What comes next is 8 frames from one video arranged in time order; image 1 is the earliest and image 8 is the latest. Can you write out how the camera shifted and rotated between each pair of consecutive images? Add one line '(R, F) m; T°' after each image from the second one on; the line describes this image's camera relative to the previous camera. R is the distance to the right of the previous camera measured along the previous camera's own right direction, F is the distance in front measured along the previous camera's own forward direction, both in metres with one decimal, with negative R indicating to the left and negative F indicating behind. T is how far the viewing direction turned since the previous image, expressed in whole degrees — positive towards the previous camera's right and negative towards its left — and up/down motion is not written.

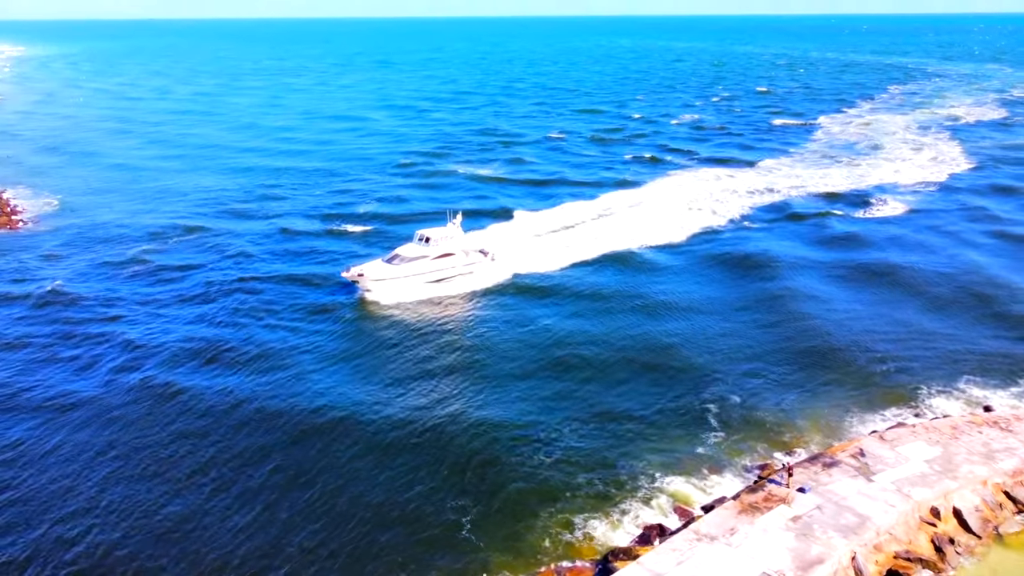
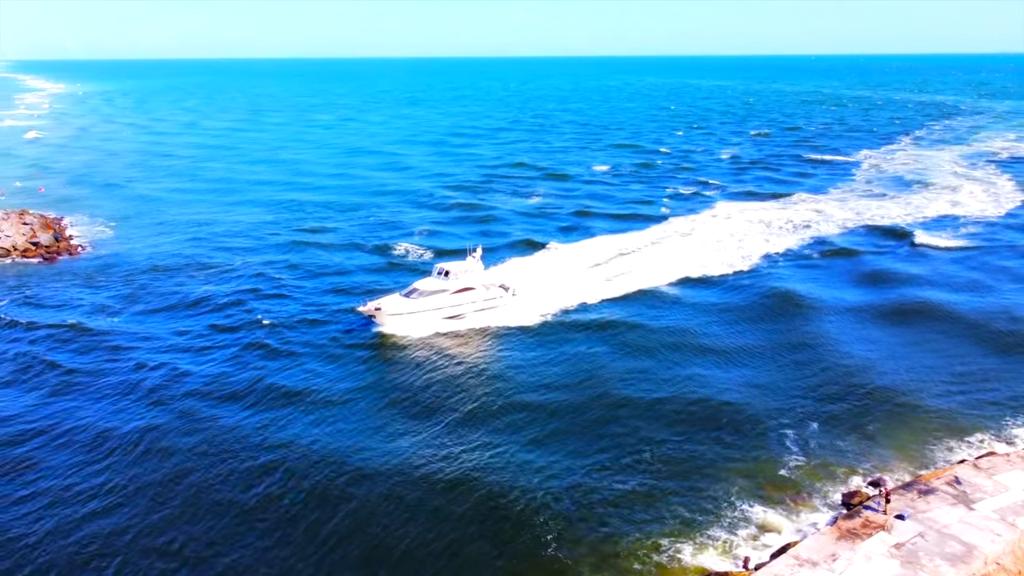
(-1.7, -0.1) m; -2°
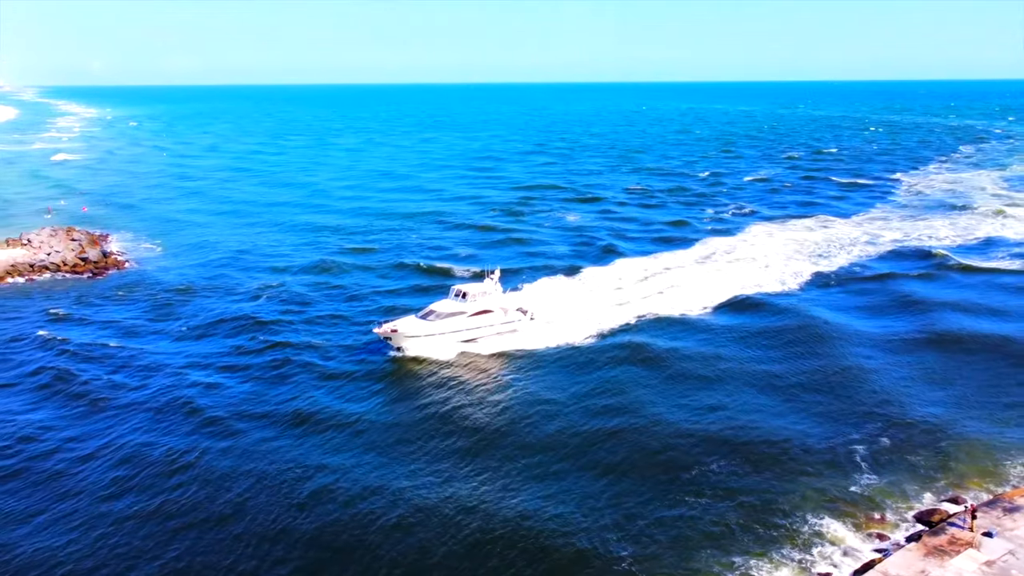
(-1.5, -0.1) m; -1°
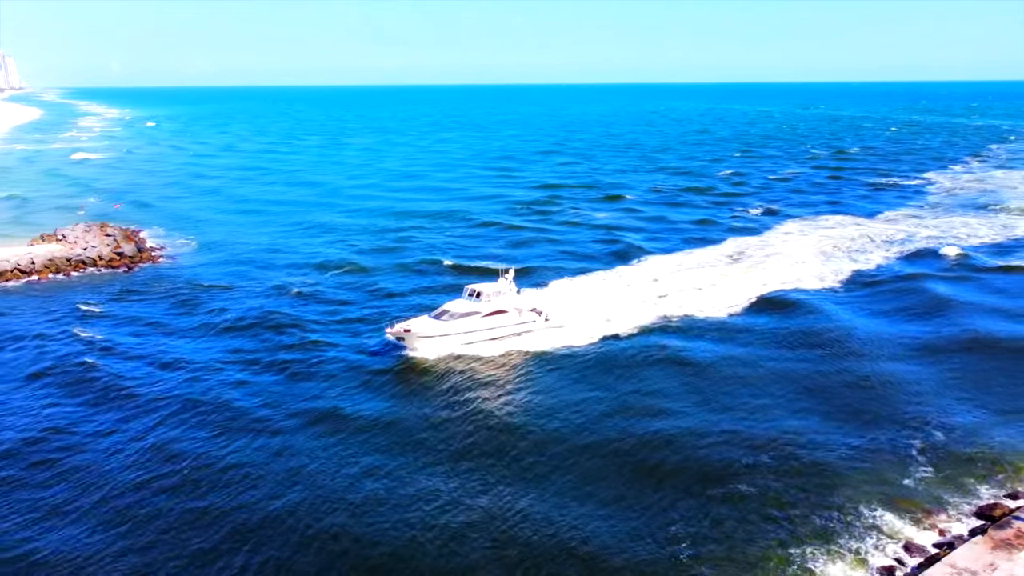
(-1.2, -0.1) m; -1°
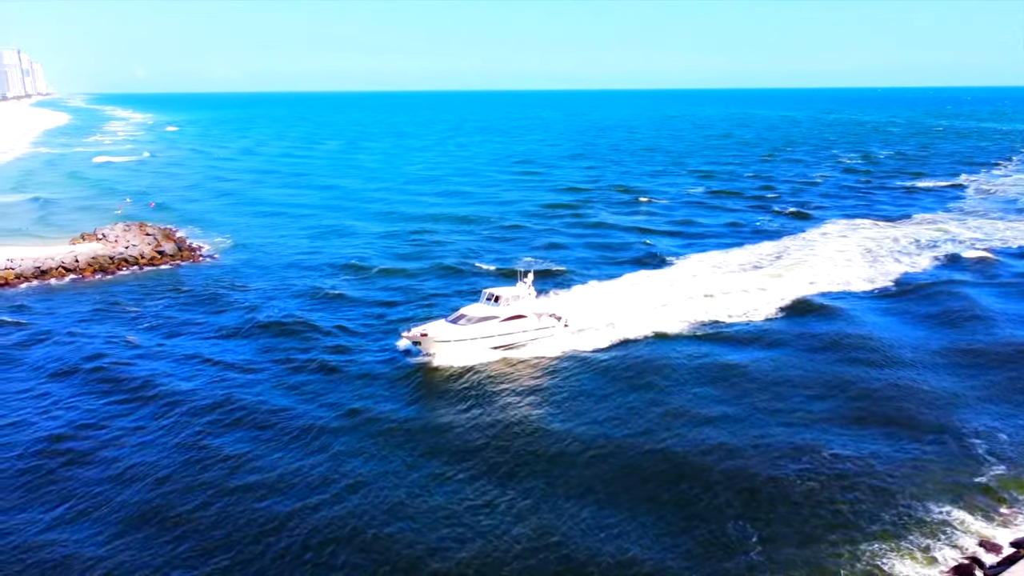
(-1.4, -0.1) m; -1°
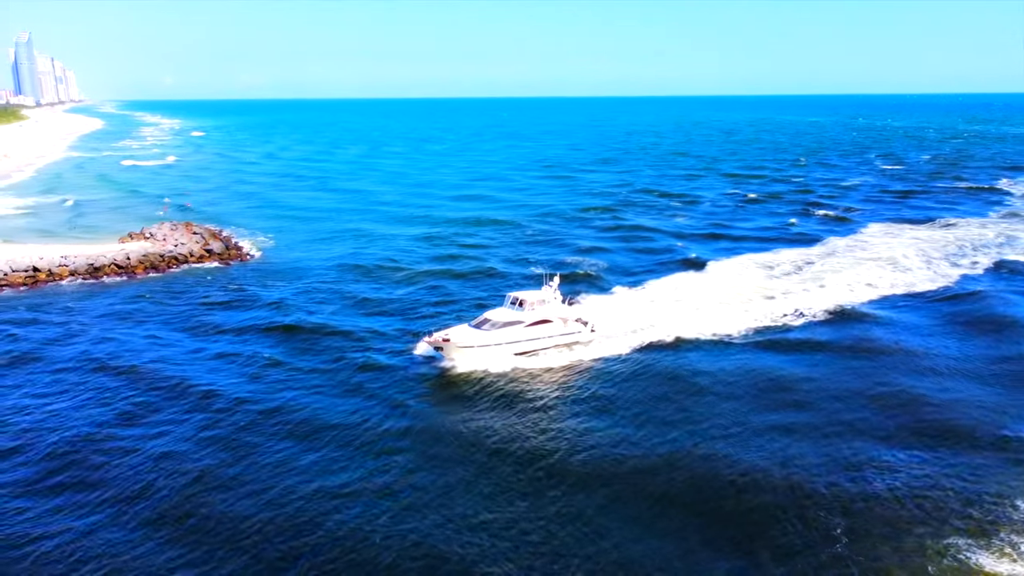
(-1.6, -0.1) m; -2°
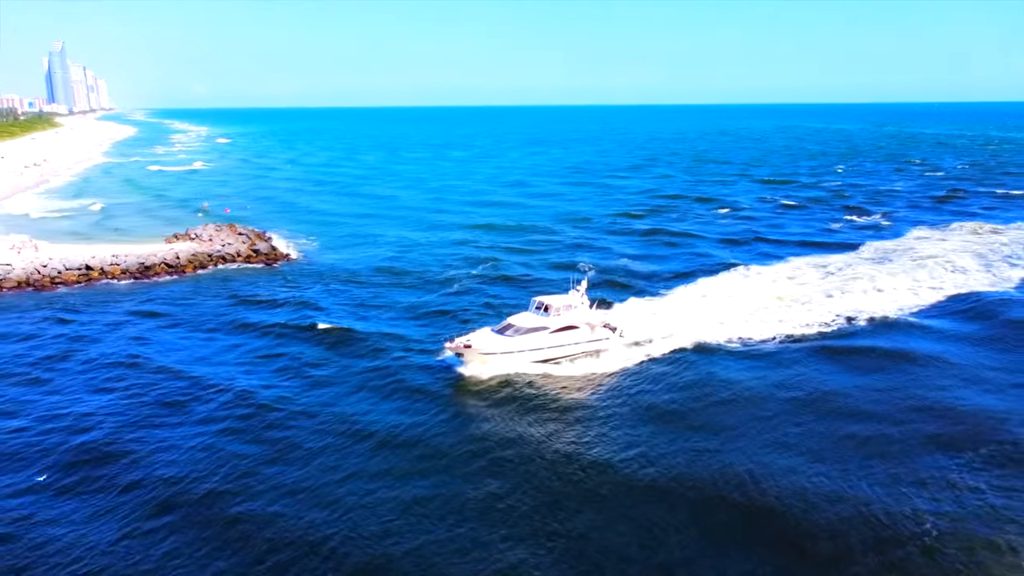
(-1.6, -0.1) m; -1°
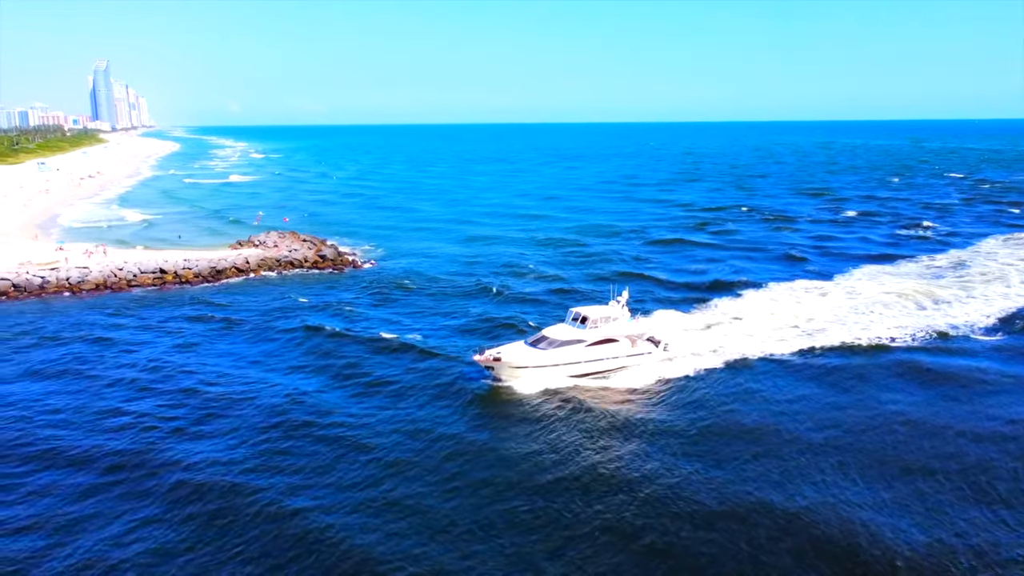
(-2.5, -0.3) m; -2°
